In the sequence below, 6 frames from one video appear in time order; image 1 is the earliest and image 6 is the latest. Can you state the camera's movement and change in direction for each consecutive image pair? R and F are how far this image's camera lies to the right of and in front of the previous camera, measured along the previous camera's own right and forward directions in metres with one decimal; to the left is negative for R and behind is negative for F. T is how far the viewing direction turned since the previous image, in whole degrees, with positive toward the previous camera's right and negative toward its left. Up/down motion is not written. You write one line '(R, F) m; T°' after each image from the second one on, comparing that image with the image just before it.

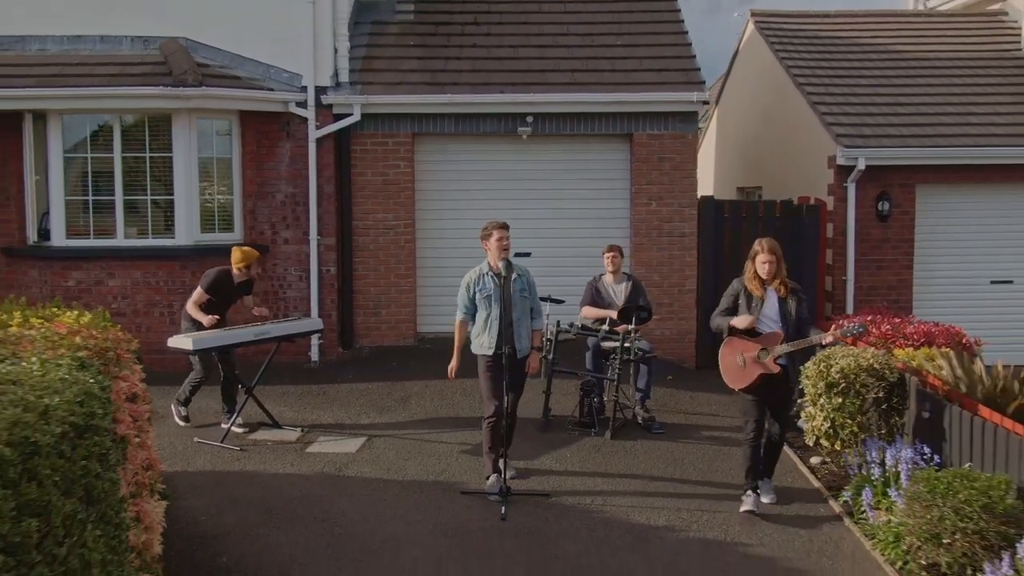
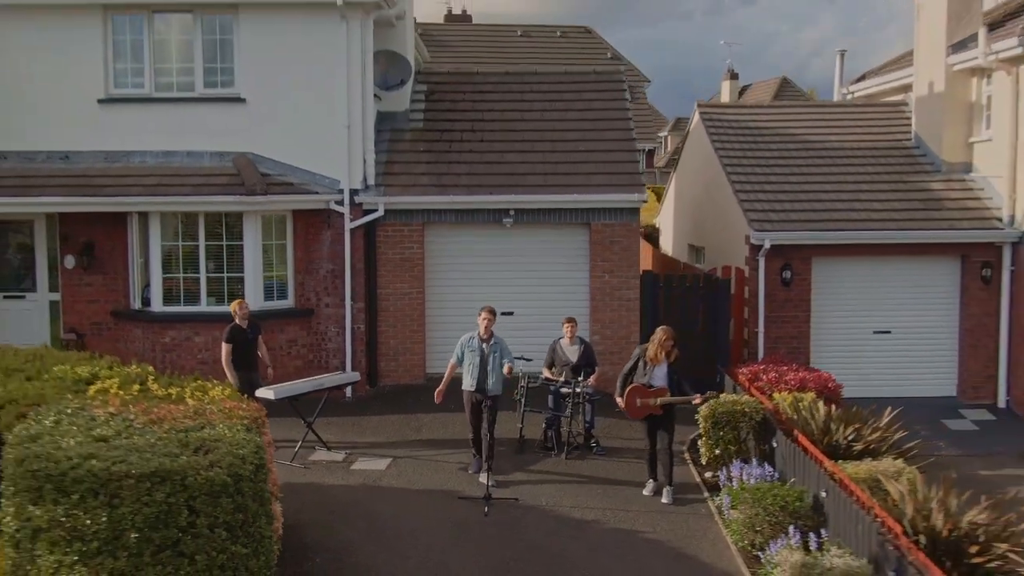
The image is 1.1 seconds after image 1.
(+0.2, -3.2) m; 0°
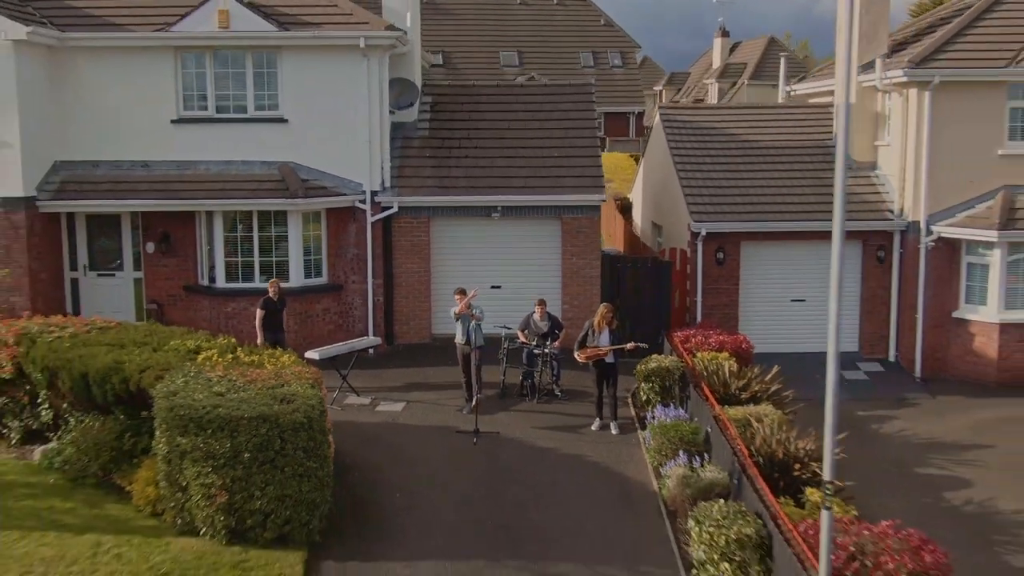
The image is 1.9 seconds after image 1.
(+0.3, -3.5) m; 0°
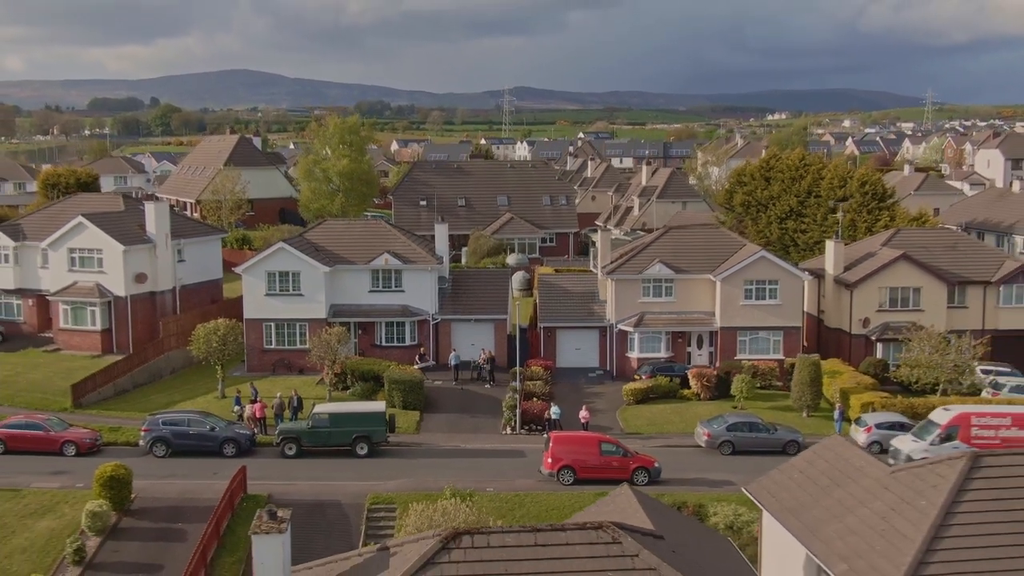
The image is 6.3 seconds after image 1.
(+3.4, -34.6) m; -2°
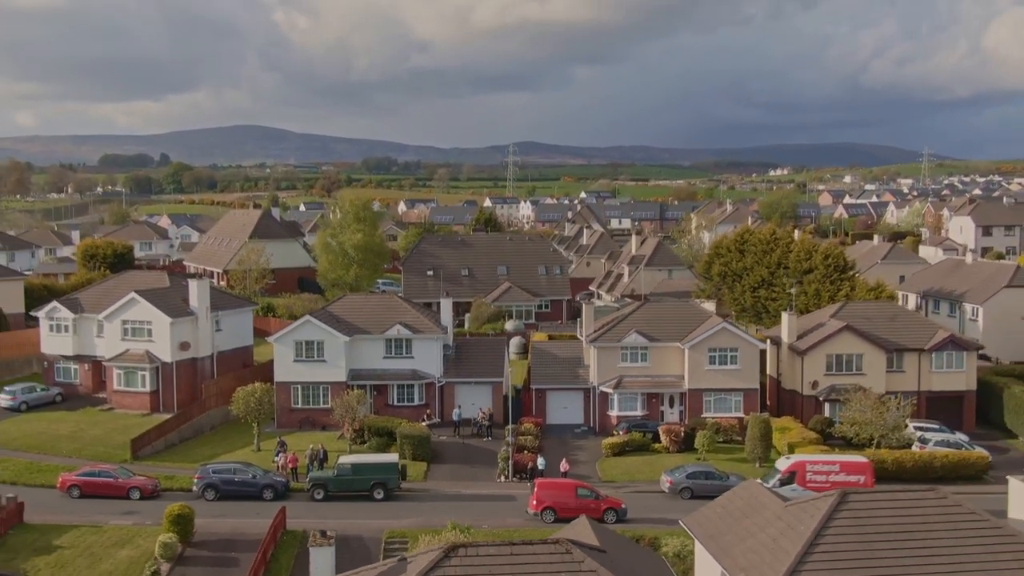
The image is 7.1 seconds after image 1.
(+0.5, -7.8) m; 0°
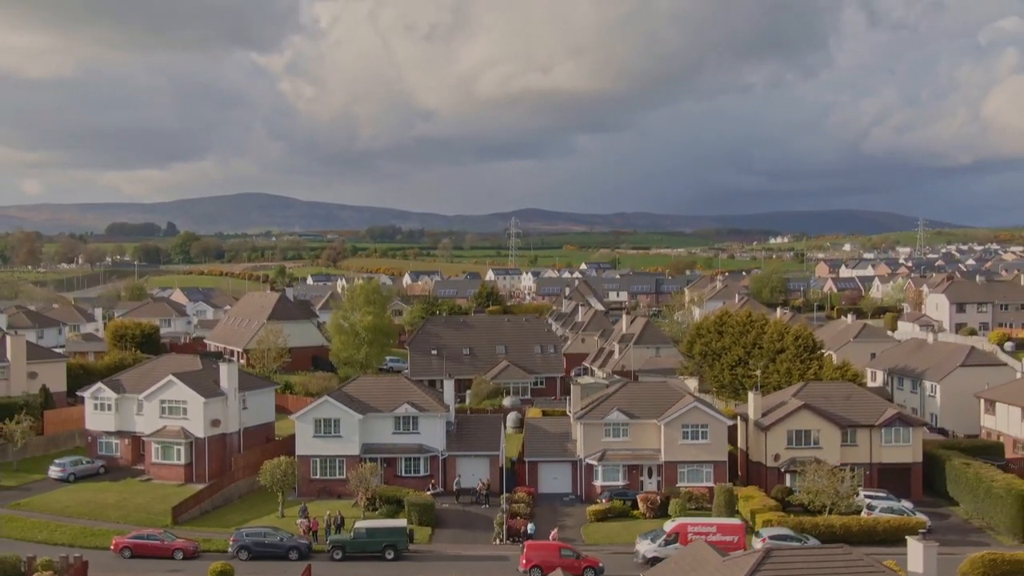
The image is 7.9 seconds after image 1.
(+0.5, -7.6) m; 0°
